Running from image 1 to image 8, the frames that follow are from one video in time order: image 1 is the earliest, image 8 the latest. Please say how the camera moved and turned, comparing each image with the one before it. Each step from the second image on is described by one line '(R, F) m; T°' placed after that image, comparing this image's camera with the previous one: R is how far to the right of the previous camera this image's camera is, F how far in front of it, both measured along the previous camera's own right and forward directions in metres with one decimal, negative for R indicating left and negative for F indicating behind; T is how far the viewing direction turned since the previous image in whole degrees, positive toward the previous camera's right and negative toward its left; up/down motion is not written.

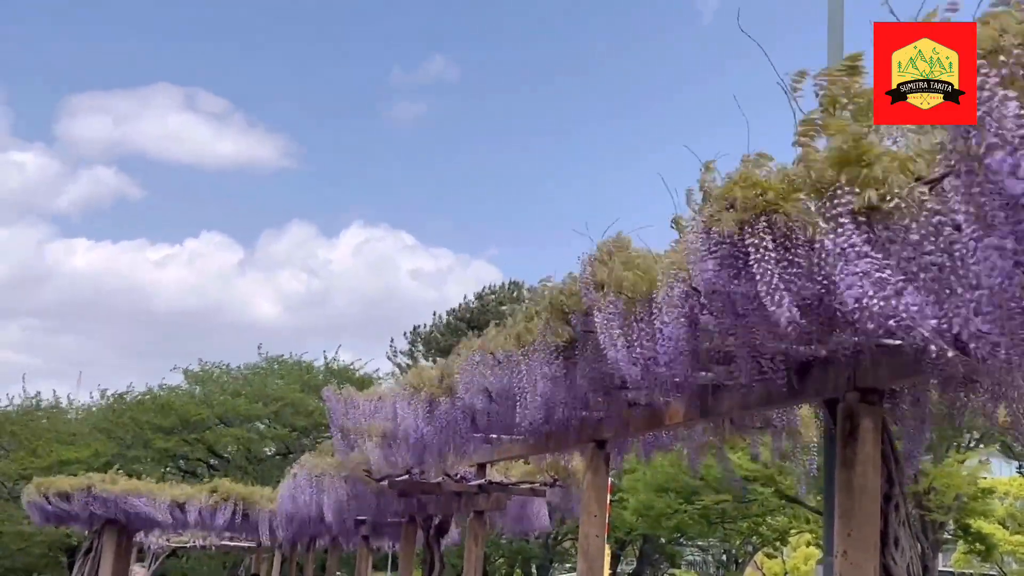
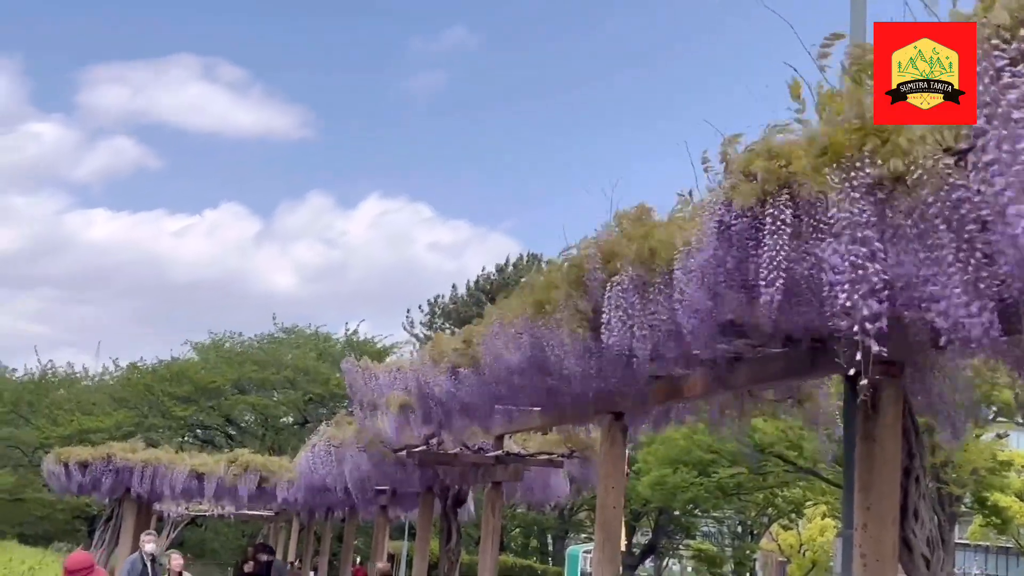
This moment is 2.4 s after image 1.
(0.0, 0.0) m; -1°
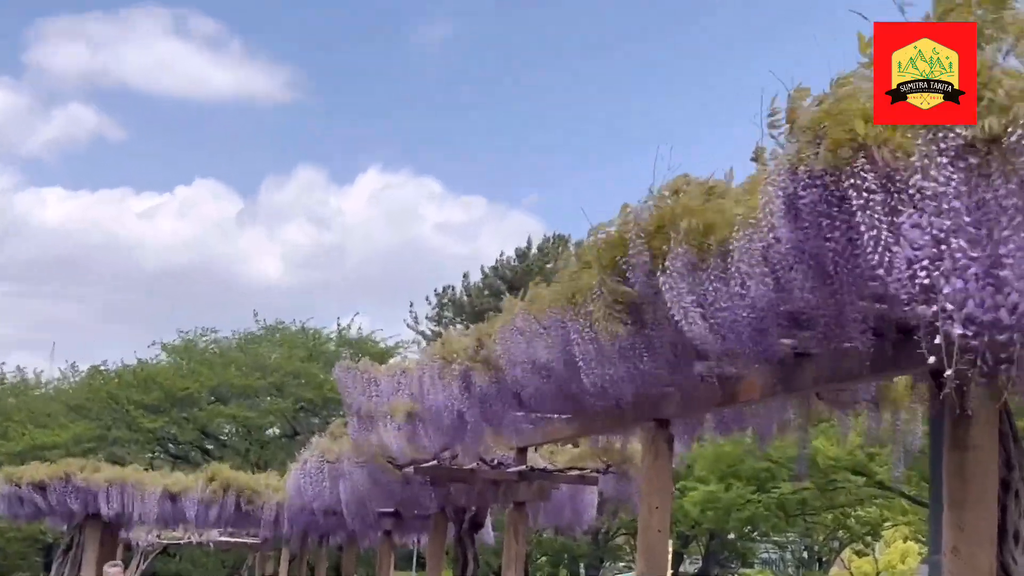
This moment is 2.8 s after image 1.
(0.0, +0.8) m; -1°
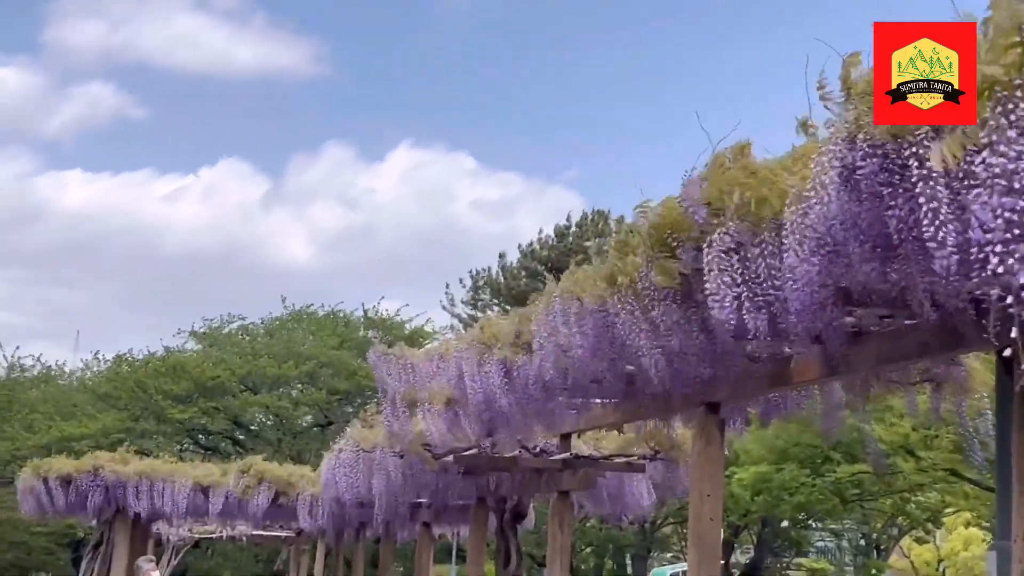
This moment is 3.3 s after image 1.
(0.0, +0.2) m; -1°
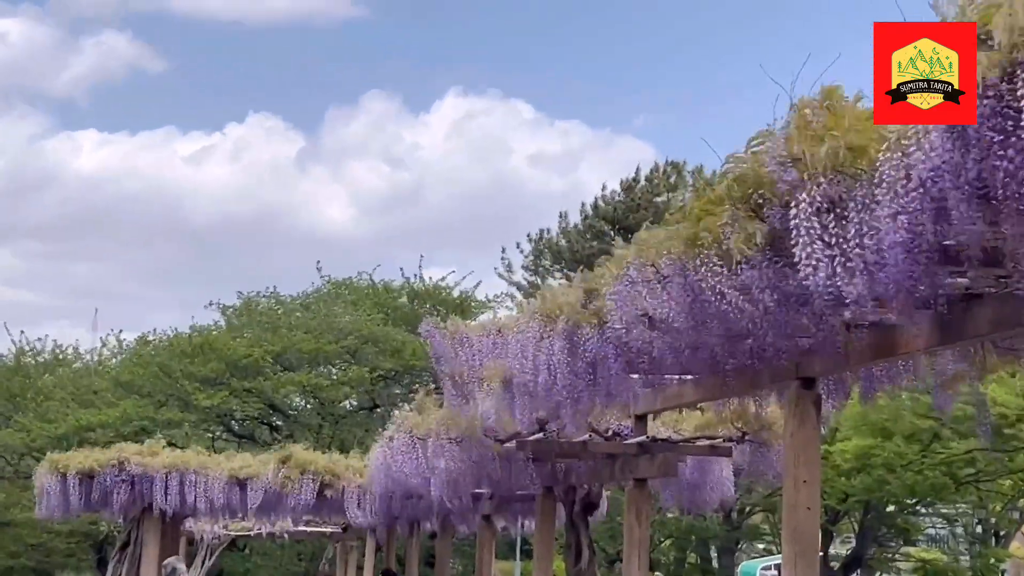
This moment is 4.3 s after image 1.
(-0.1, +0.5) m; -2°
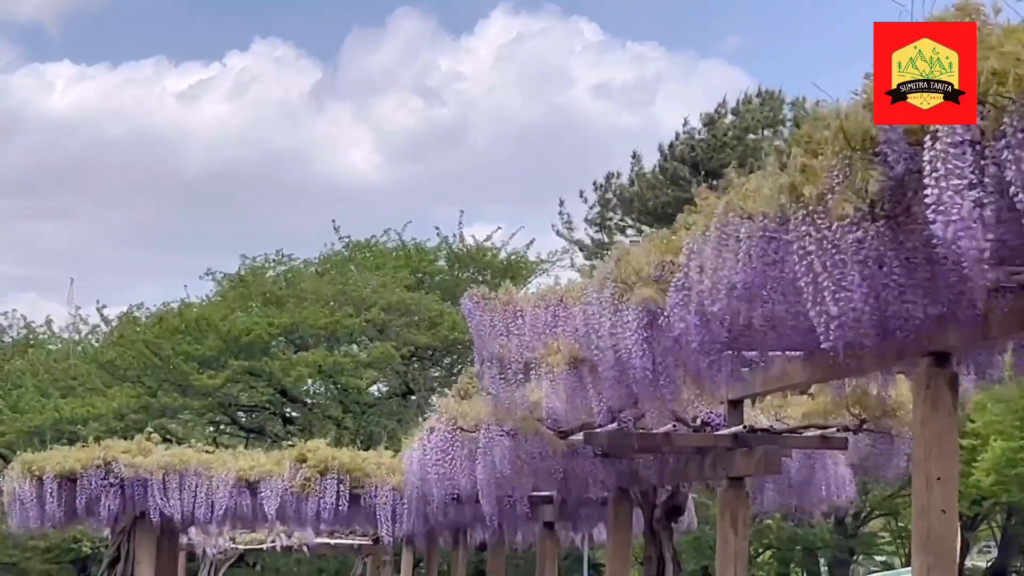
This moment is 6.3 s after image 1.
(-0.1, +0.7) m; -1°
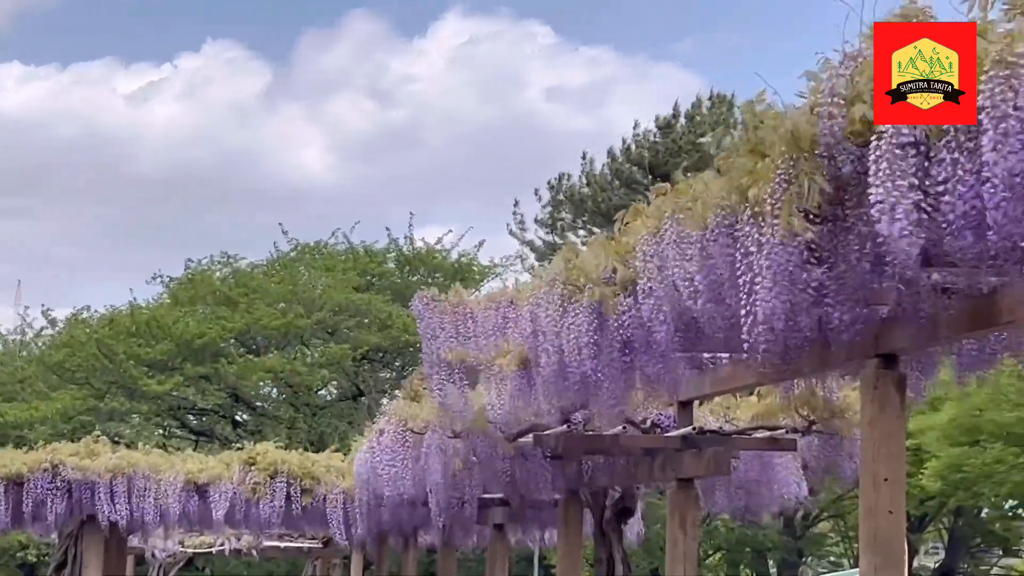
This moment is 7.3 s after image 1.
(0.0, 0.0) m; +1°
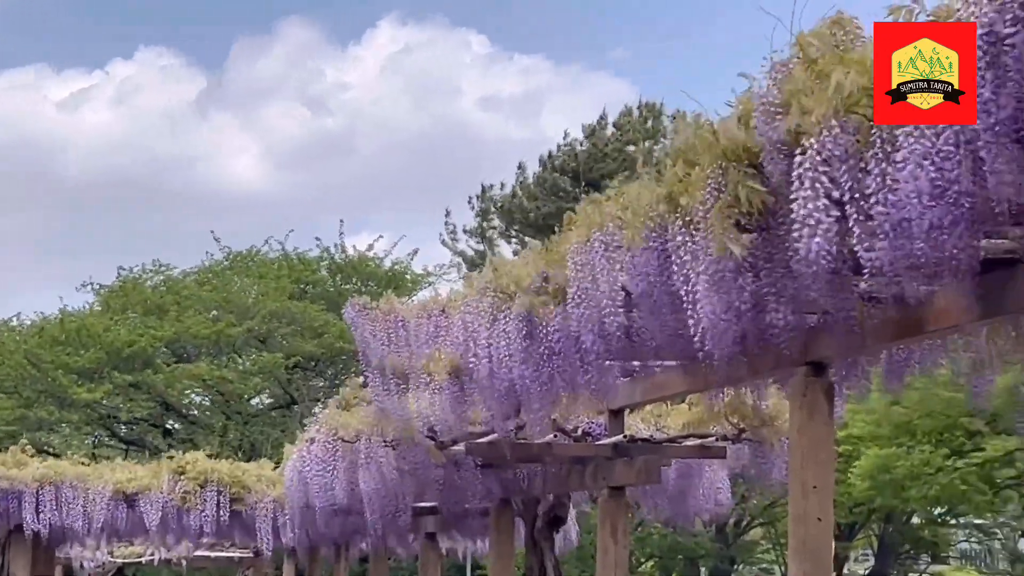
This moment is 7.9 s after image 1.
(+0.1, 0.0) m; +2°
